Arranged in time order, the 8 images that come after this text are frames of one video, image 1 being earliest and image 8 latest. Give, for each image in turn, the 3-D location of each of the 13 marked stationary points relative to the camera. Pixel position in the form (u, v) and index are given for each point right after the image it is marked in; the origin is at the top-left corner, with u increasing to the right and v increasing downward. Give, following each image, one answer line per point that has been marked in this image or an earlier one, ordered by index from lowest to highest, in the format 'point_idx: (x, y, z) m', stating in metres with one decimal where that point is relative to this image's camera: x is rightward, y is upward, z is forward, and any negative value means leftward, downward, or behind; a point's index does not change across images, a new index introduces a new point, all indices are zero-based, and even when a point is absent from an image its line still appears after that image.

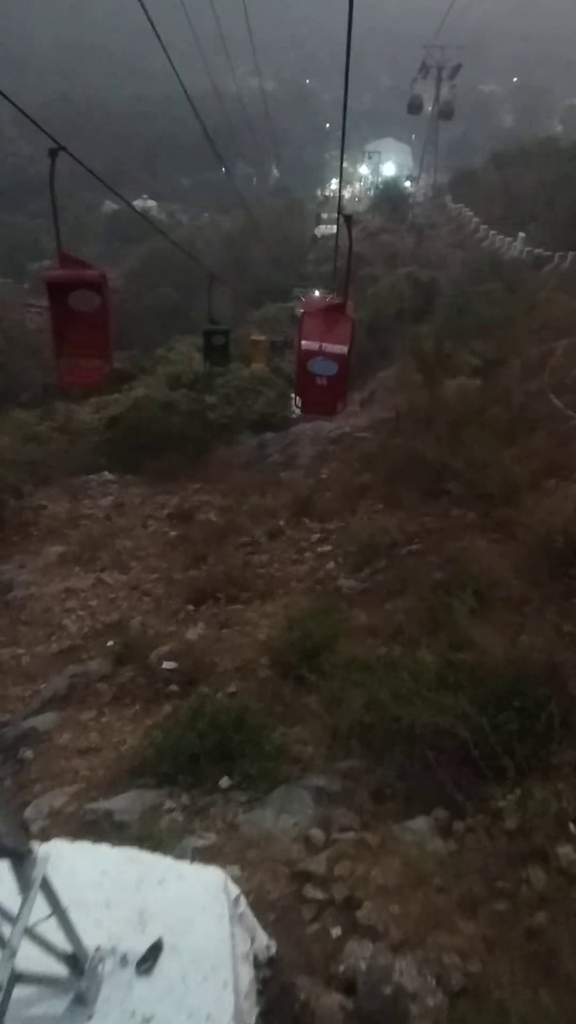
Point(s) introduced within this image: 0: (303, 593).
0: (+0.1, -0.8, +7.8) m
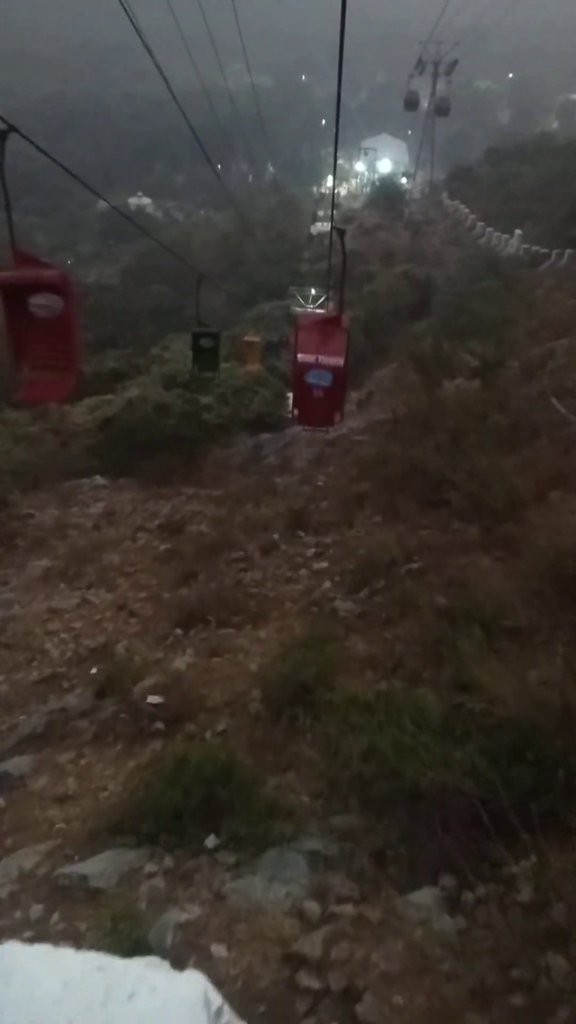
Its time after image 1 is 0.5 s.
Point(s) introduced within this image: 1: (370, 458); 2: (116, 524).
0: (+0.1, -1.0, +7.4) m
1: (+1.3, +0.9, +12.3) m
2: (-2.7, -0.2, +12.9) m
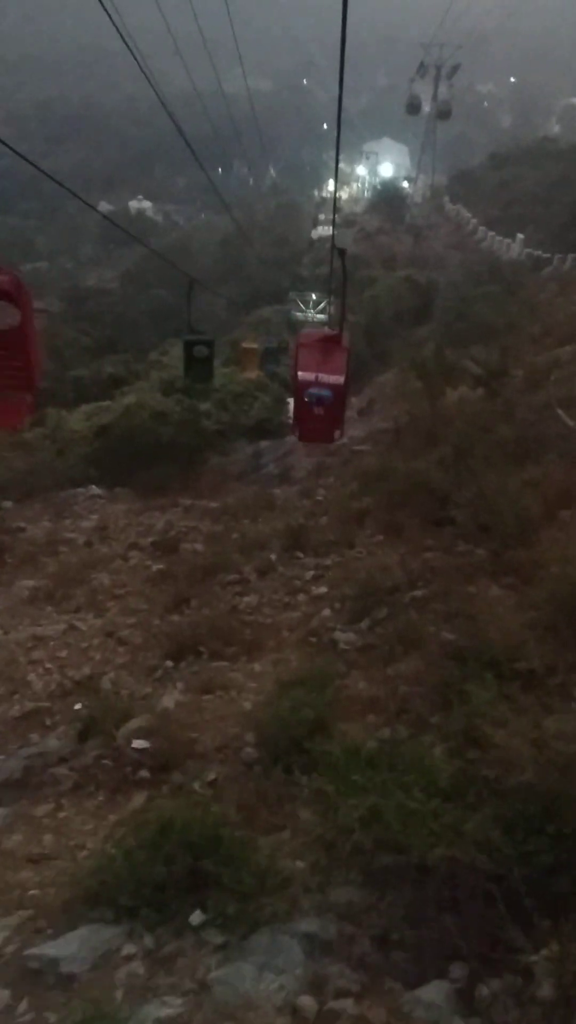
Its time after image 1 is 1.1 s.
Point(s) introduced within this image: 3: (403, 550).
0: (+0.1, -1.2, +7.0) m
1: (+1.2, +0.6, +11.9) m
2: (-2.8, -0.4, +12.5) m
3: (+1.3, -0.4, +9.1) m
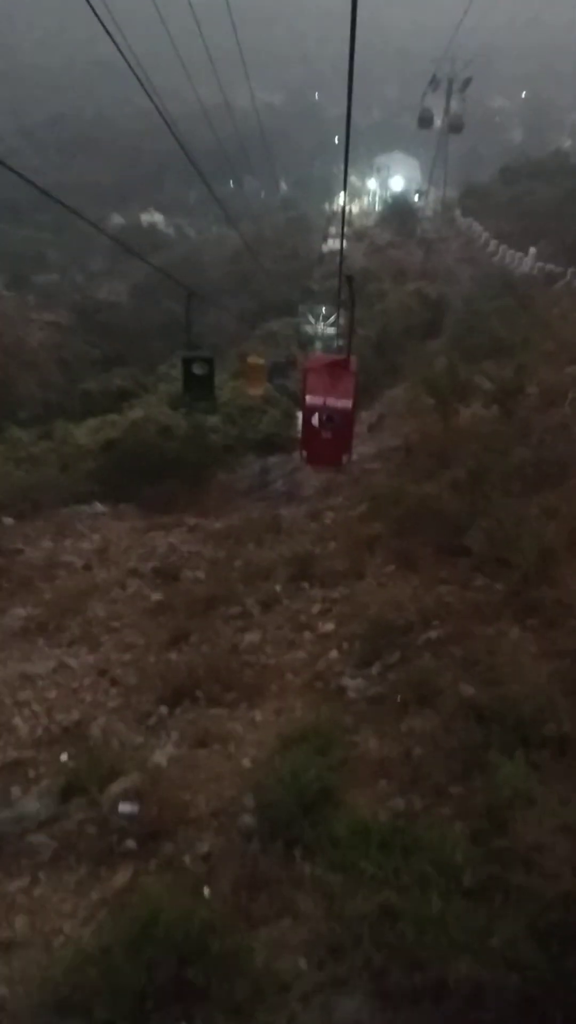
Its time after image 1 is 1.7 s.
0: (+0.1, -1.5, +6.5) m
1: (+1.3, +0.3, +11.4) m
2: (-2.7, -0.8, +12.1) m
3: (+1.4, -0.8, +8.6) m
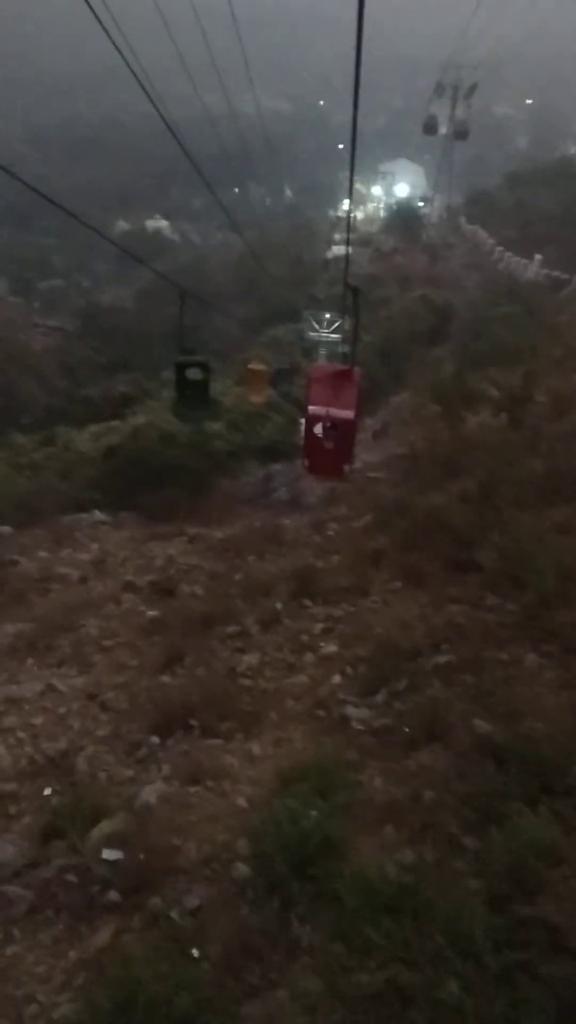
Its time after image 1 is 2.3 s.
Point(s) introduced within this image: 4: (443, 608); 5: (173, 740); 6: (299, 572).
0: (+0.1, -1.6, +6.1) m
1: (+1.4, +0.1, +11.0) m
2: (-2.6, -0.9, +11.6) m
3: (+1.4, -0.9, +8.1) m
4: (+1.6, -1.0, +7.9) m
5: (-0.9, -1.8, +6.1) m
6: (+0.1, -0.7, +9.0) m
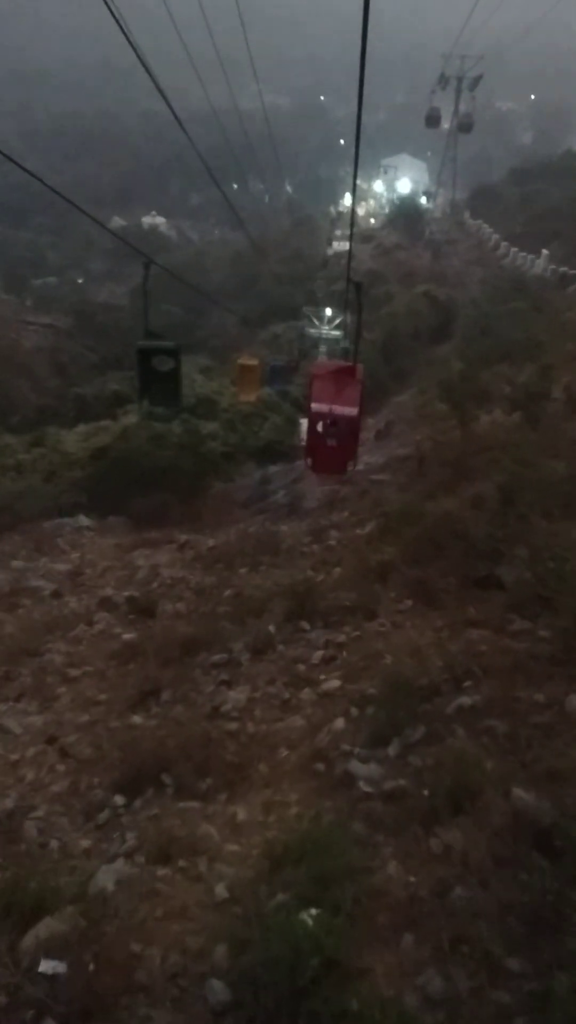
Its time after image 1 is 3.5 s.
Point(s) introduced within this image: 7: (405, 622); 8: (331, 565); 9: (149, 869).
0: (0.0, -1.7, +5.1) m
1: (+1.3, 0.0, +10.0) m
2: (-2.7, -1.0, +10.6) m
3: (+1.4, -1.0, +7.1) m
4: (+1.5, -1.1, +6.9) m
5: (-0.9, -1.9, +5.1) m
6: (+0.1, -0.8, +8.0) m
7: (+1.1, -1.0, +7.3) m
8: (+0.5, -0.7, +9.6) m
9: (-0.8, -2.0, +4.4) m
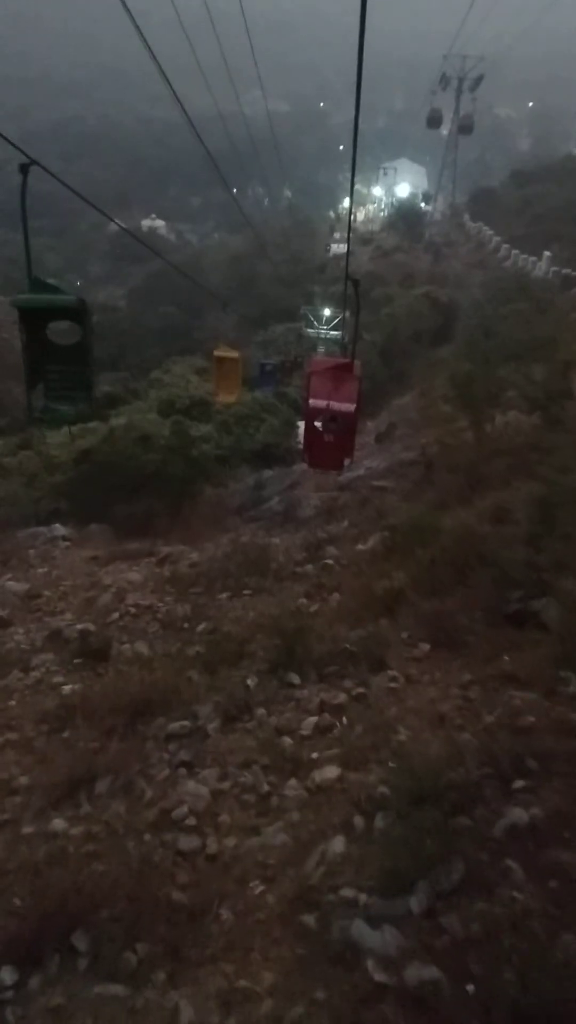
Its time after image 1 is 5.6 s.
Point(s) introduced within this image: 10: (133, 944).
0: (-0.1, -1.9, +3.4) m
1: (+1.2, -0.2, +8.3) m
2: (-2.8, -1.2, +8.9) m
3: (+1.2, -1.2, +5.4) m
4: (+1.4, -1.2, +5.2) m
5: (-1.1, -2.0, +3.4) m
6: (0.0, -0.9, +6.3) m
7: (+1.0, -1.2, +5.6) m
8: (+0.4, -0.8, +7.9) m
9: (-0.9, -2.1, +2.7) m
10: (-0.7, -1.9, +3.5) m
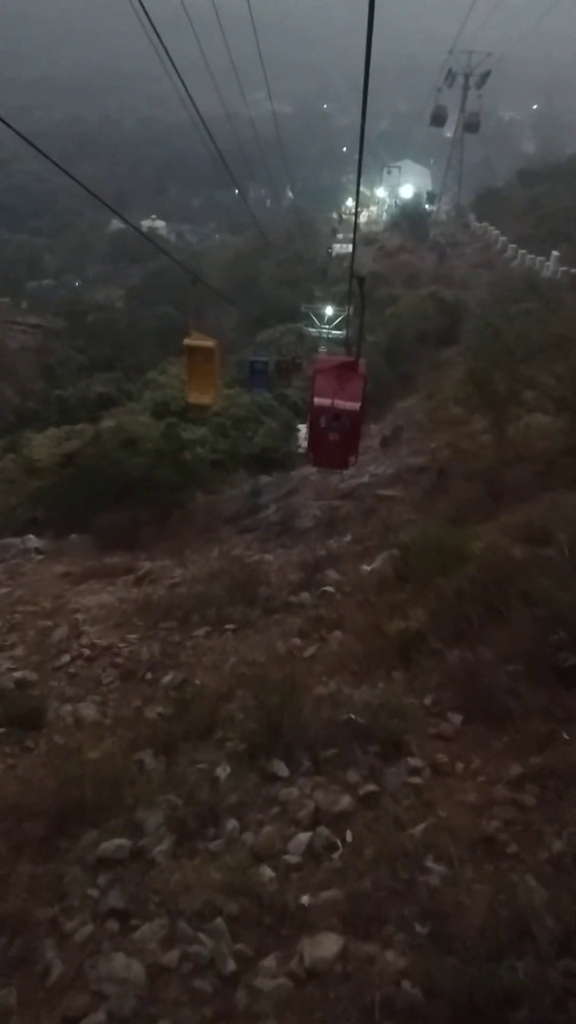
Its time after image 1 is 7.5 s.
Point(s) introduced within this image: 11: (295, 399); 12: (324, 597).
0: (-0.2, -2.0, +1.9) m
1: (+1.1, -0.3, +6.8) m
2: (-2.9, -1.3, +7.4) m
3: (+1.2, -1.3, +3.9) m
4: (+1.3, -1.4, +3.7) m
5: (-1.1, -2.1, +1.9) m
6: (-0.1, -1.1, +4.8) m
7: (+0.9, -1.3, +4.1) m
8: (+0.3, -1.0, +6.4) m
9: (-1.0, -2.2, +1.2) m
10: (-0.8, -2.0, +2.0) m
11: (+0.1, +2.0, +13.8) m
12: (+0.3, -0.8, +6.8) m
